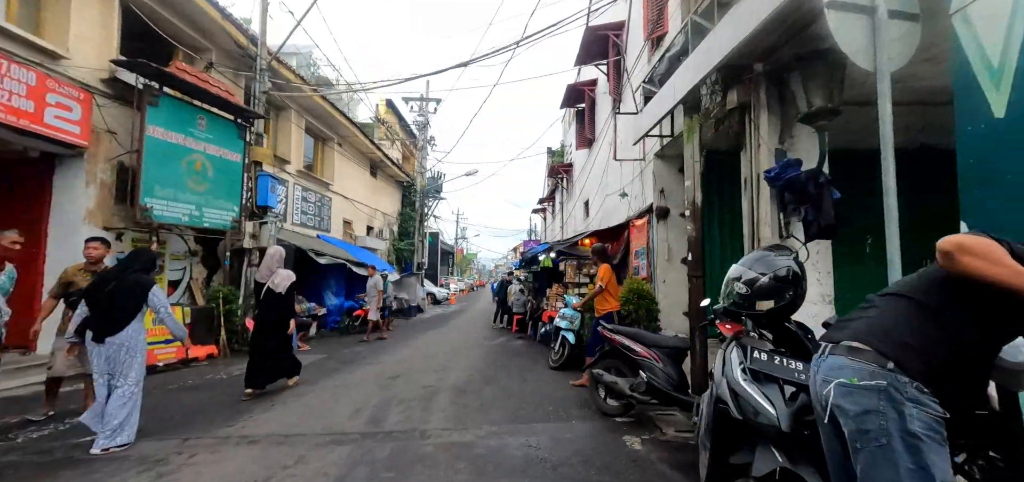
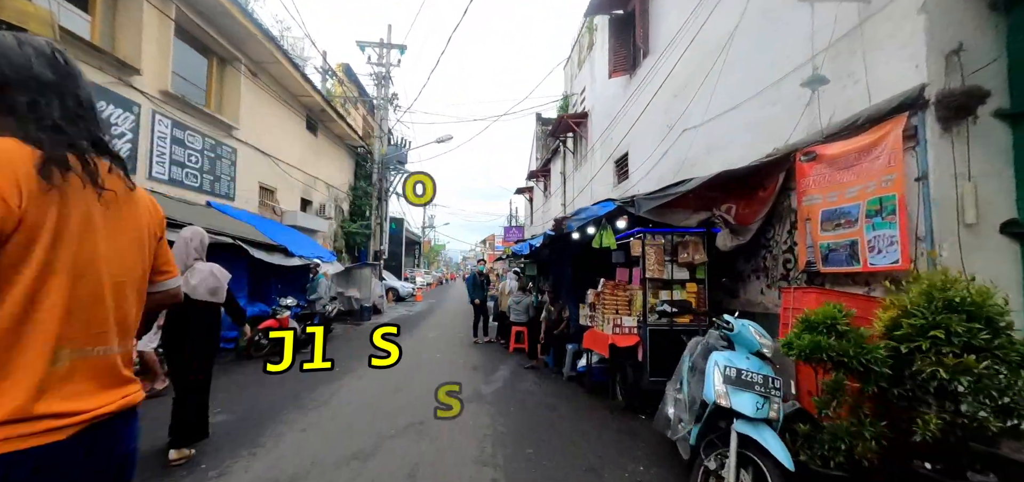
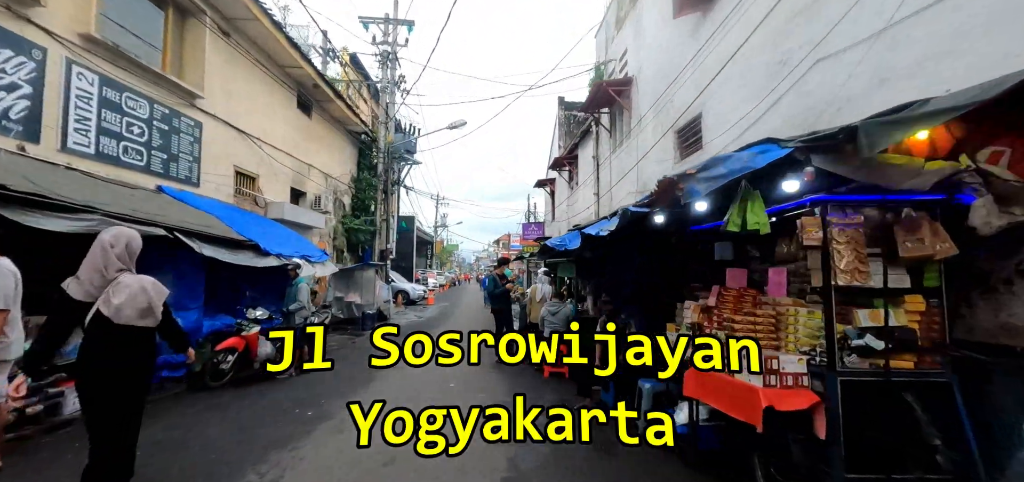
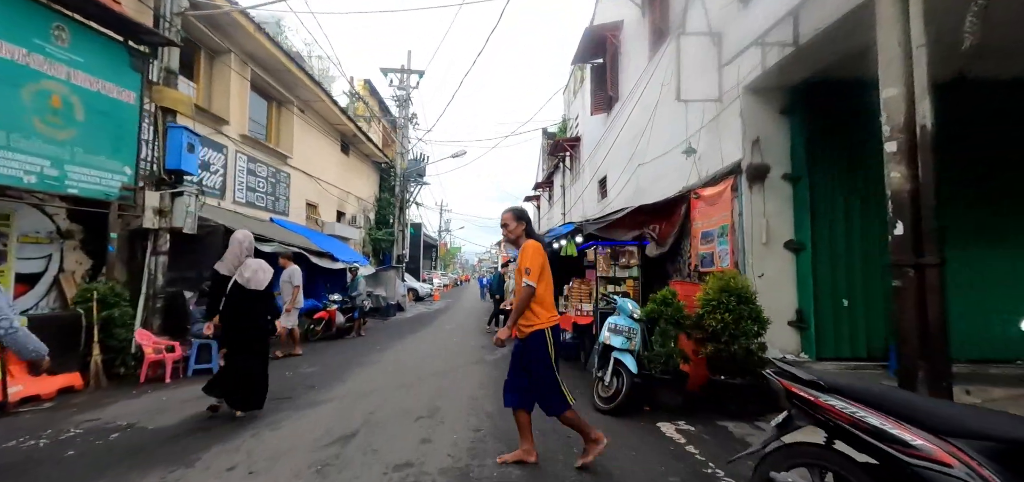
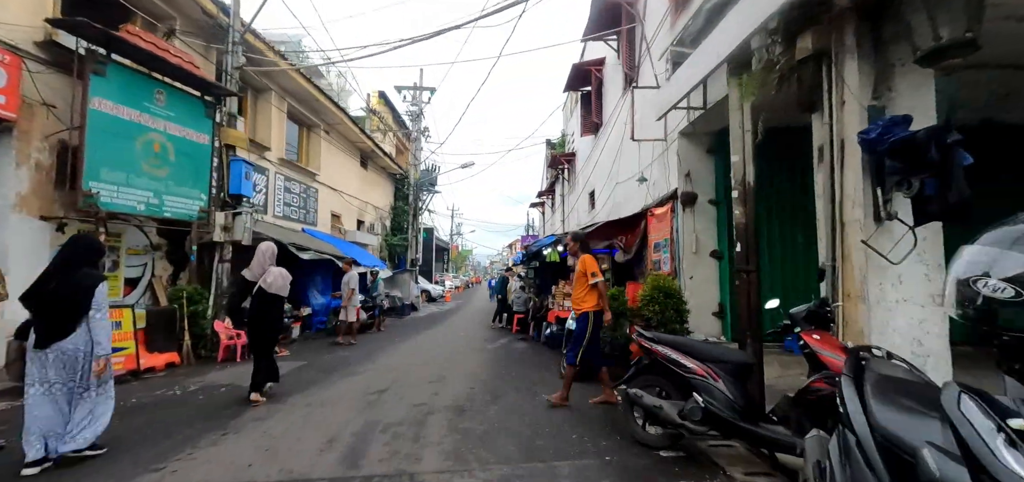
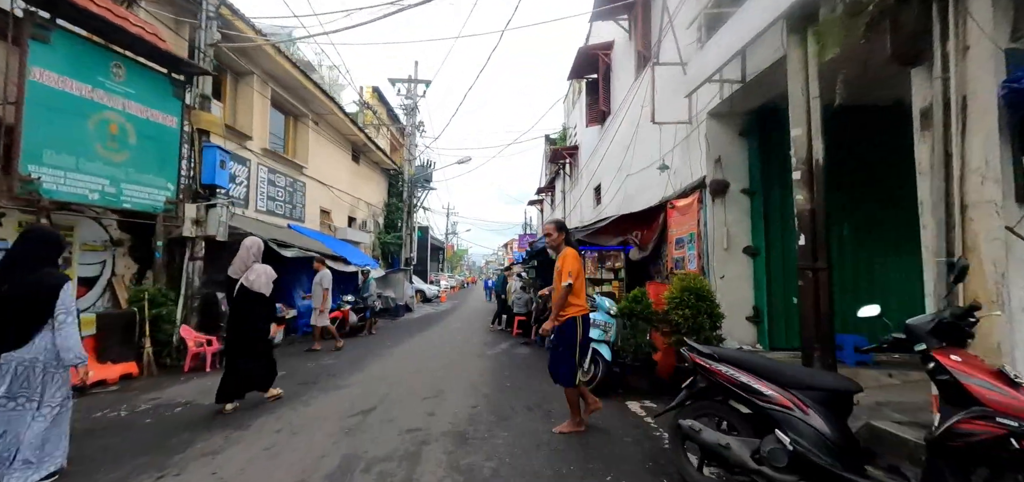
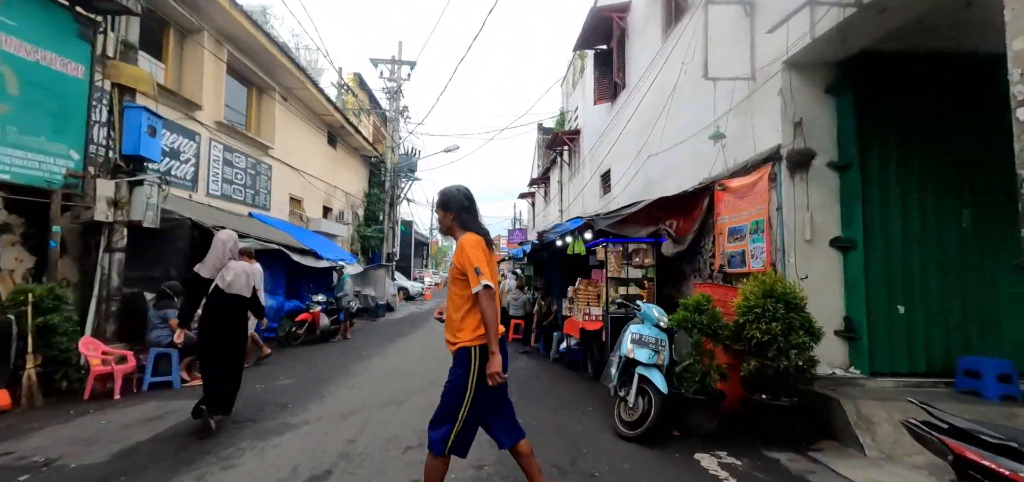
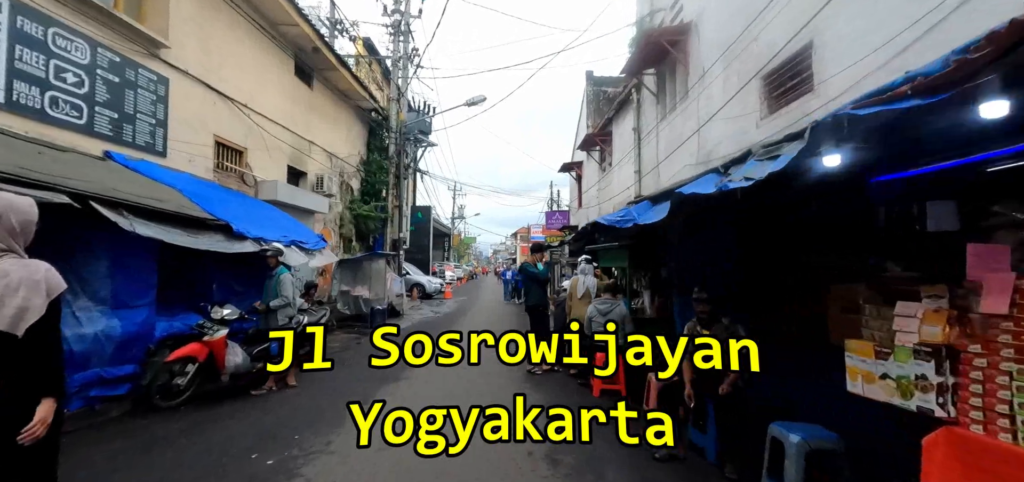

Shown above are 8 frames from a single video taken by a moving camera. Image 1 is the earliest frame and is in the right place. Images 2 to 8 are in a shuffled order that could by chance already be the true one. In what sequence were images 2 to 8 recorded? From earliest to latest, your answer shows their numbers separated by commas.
5, 6, 4, 7, 2, 3, 8
